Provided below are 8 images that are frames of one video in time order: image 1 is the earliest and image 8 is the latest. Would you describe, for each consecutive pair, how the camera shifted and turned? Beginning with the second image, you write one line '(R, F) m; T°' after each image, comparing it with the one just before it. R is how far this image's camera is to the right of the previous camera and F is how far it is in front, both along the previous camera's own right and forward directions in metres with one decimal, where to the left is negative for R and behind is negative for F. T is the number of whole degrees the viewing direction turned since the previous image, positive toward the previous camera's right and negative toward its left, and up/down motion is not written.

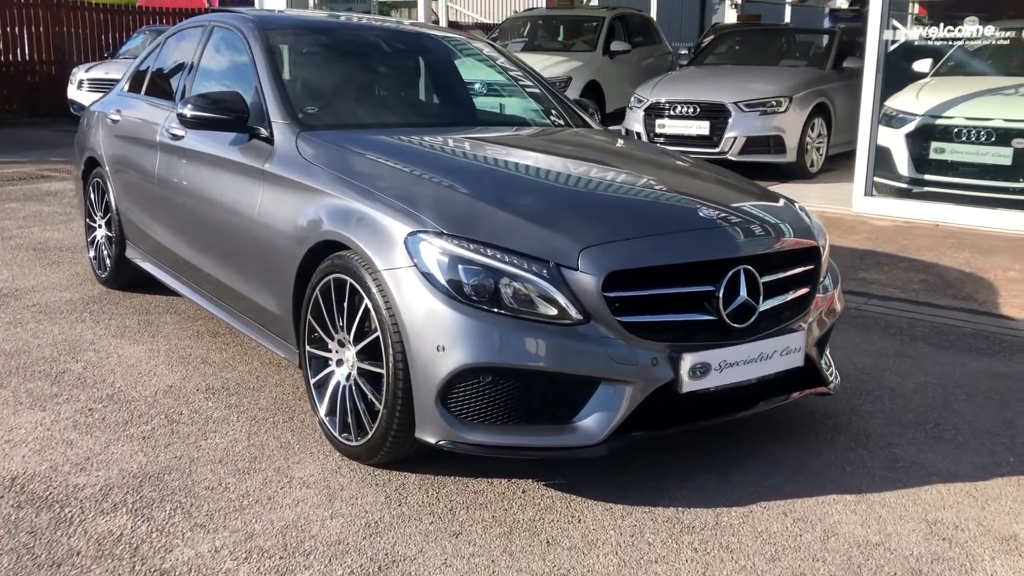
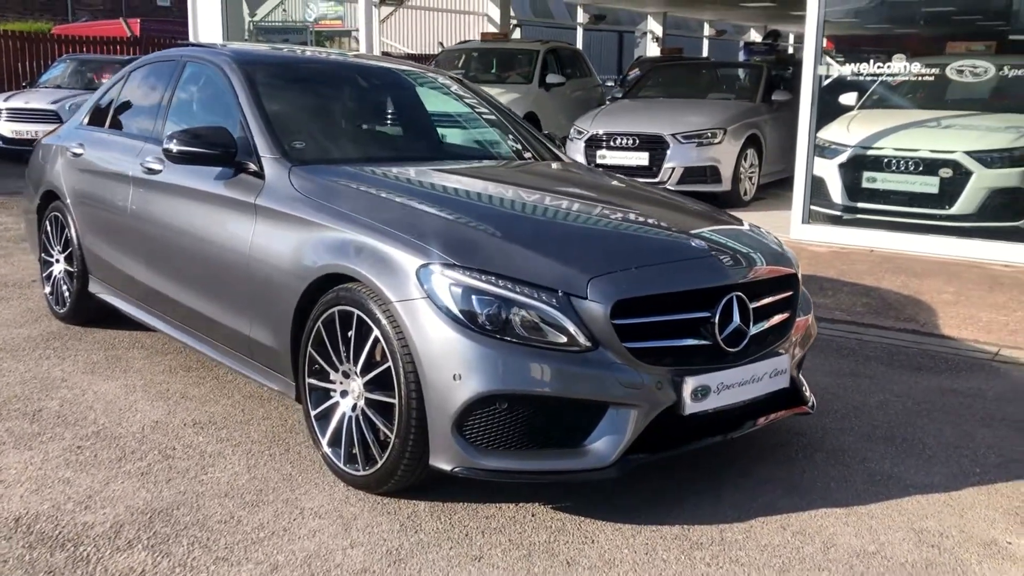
(-0.3, -0.1) m; +5°
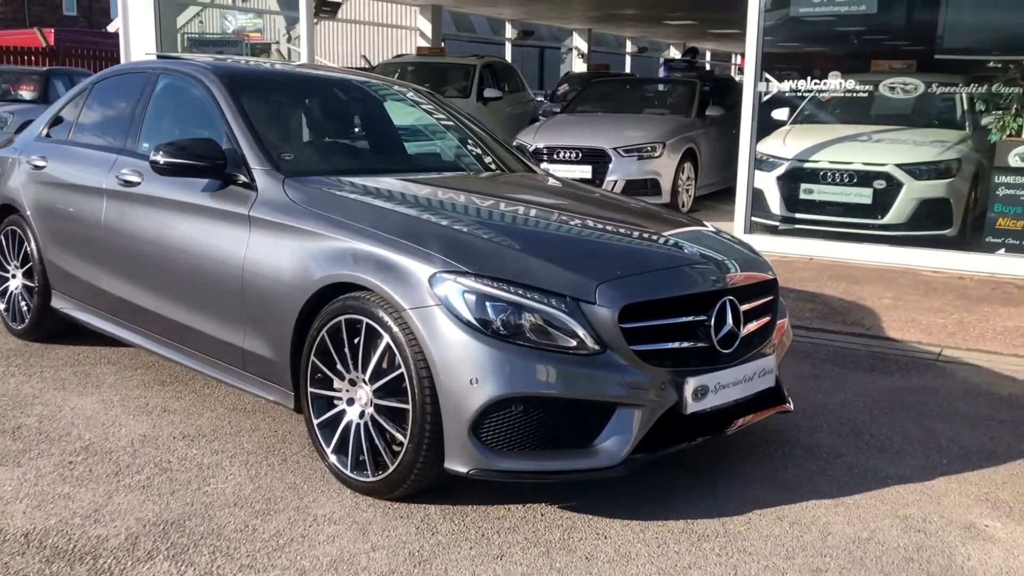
(-0.3, -0.1) m; +5°
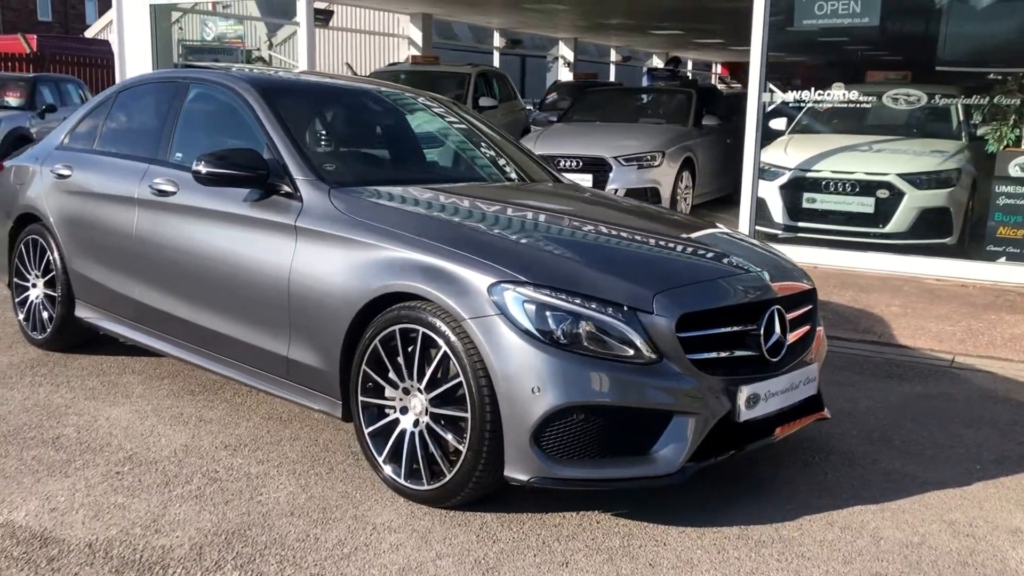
(-0.3, 0.0) m; +1°
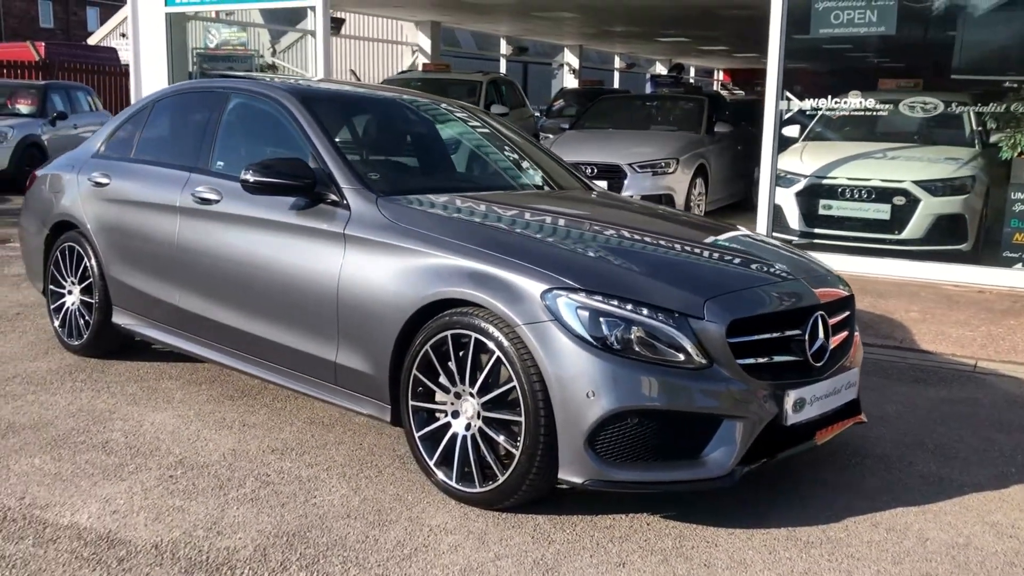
(-0.2, -0.1) m; 0°
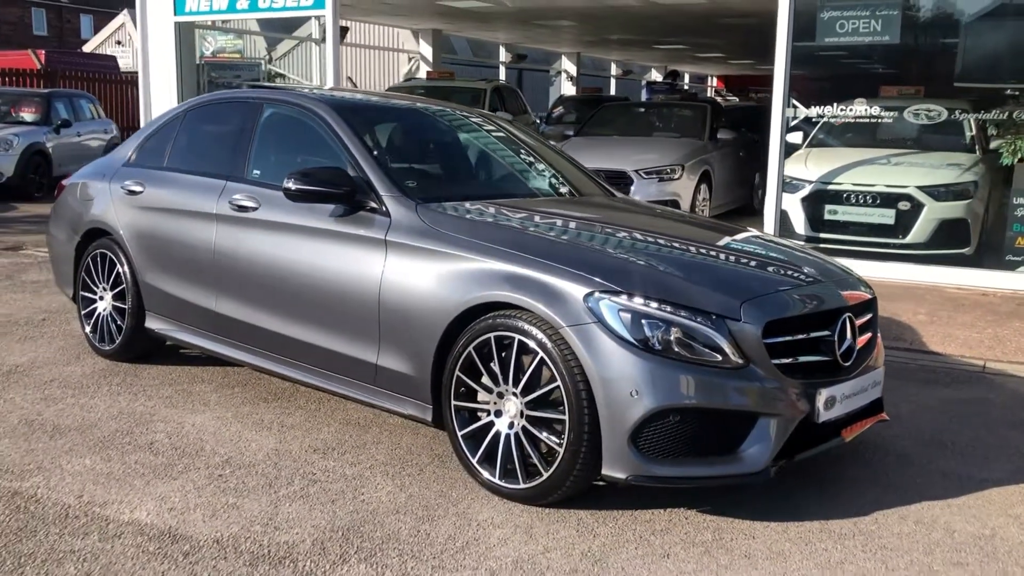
(-0.2, -0.1) m; +1°
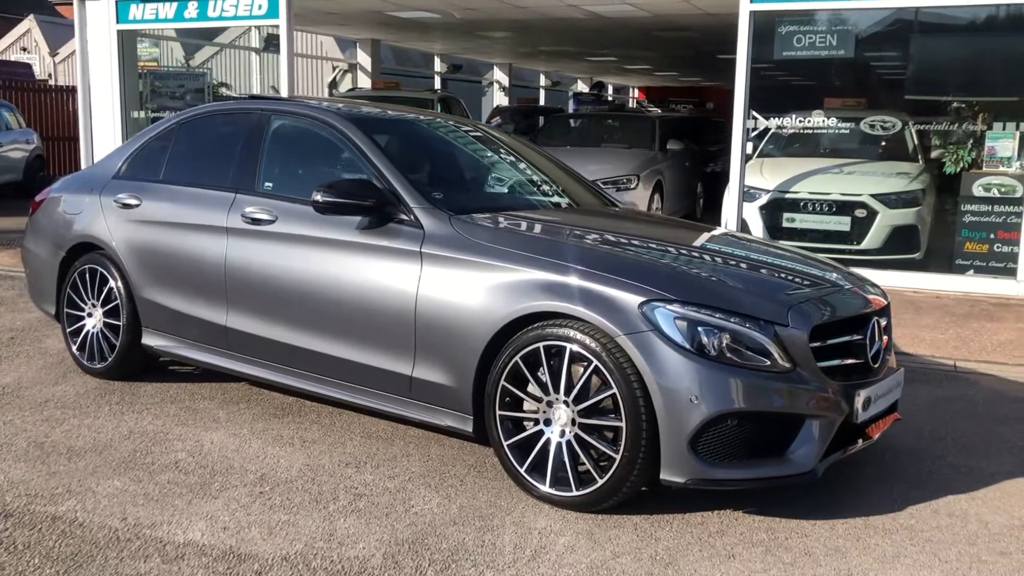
(-0.5, 0.0) m; +5°
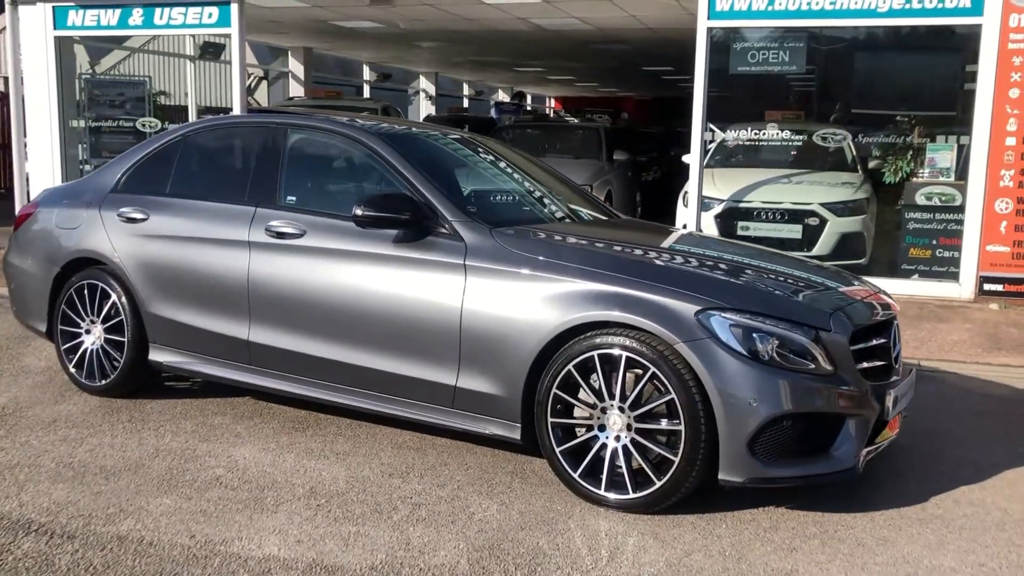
(-0.6, -0.1) m; +6°
